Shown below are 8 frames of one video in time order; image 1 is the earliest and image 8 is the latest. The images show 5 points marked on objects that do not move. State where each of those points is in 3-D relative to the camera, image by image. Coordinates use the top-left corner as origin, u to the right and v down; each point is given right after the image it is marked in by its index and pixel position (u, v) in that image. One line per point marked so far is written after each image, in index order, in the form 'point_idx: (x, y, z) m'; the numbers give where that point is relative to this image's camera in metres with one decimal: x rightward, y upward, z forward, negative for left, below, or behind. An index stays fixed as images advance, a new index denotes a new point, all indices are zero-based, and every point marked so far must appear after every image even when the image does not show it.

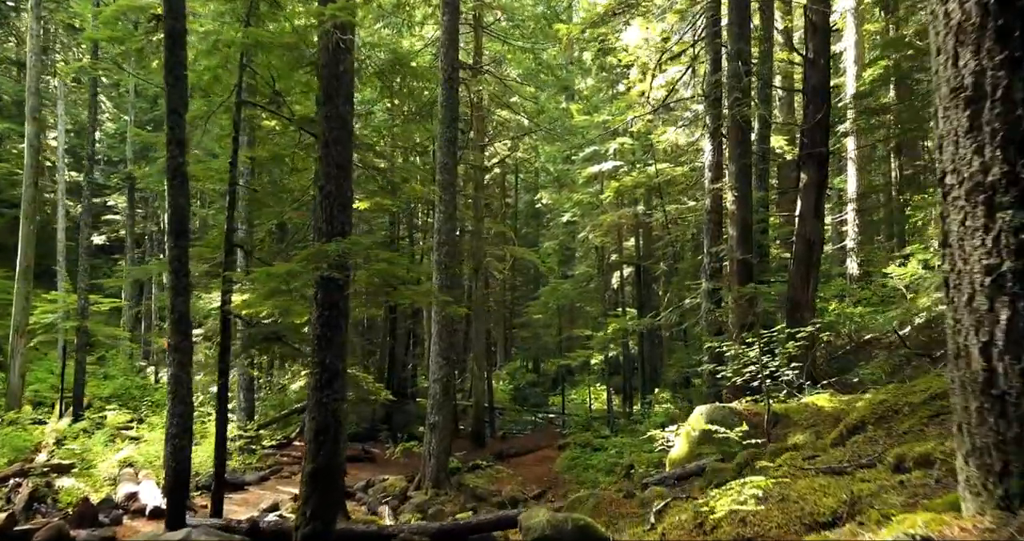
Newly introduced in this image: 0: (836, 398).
0: (+3.4, -1.3, +7.7) m
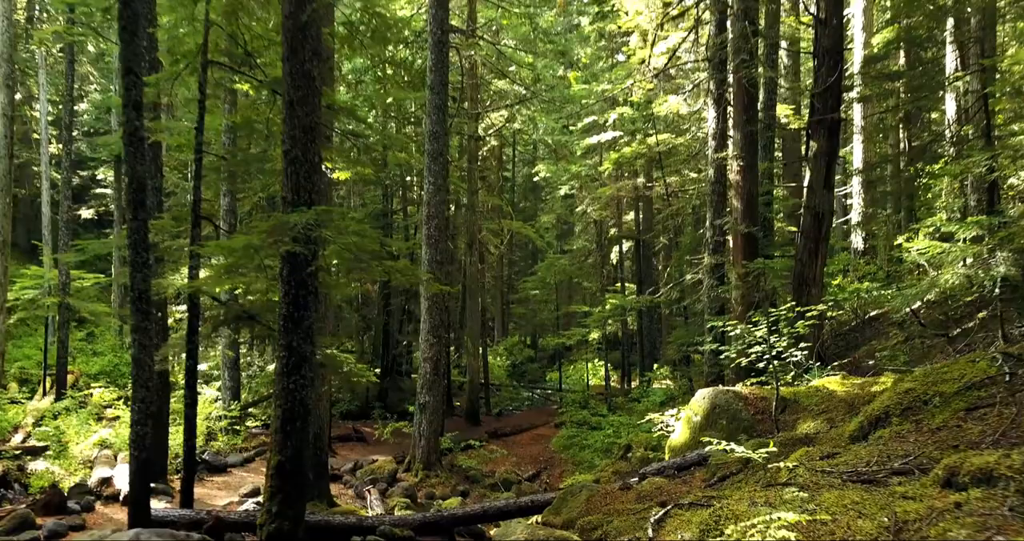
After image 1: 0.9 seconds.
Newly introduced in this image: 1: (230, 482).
0: (+3.3, -1.1, +7.2) m
1: (-4.3, -3.2, +11.3) m
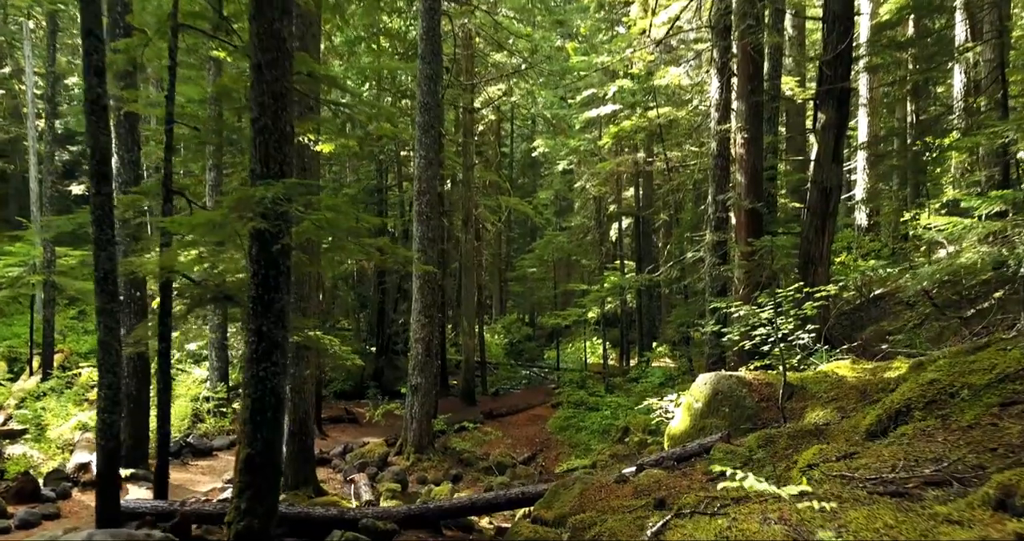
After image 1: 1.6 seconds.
0: (+3.2, -0.9, +6.7) m
1: (-4.4, -2.9, +10.9) m
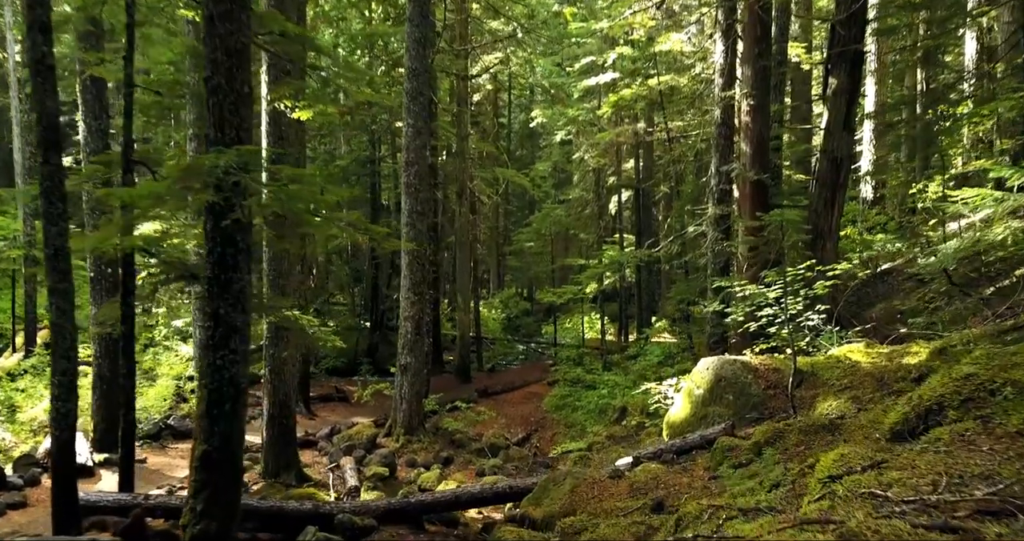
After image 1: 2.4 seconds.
0: (+3.1, -0.7, +6.3) m
1: (-4.5, -2.6, +10.5) m
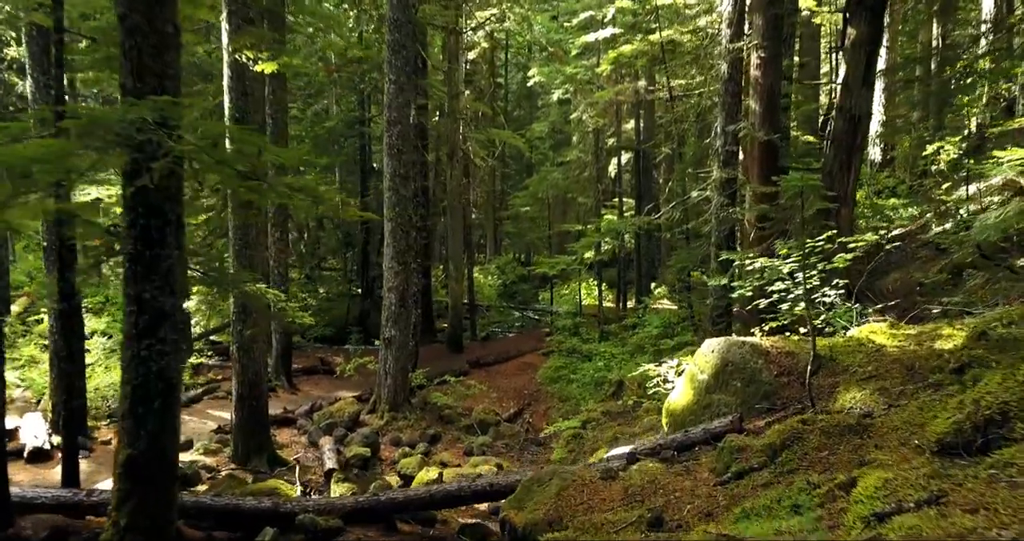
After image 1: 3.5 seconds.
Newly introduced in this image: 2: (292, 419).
0: (+2.9, -0.5, +5.6) m
1: (-4.7, -2.1, +9.9) m
2: (-3.2, -2.2, +10.8) m
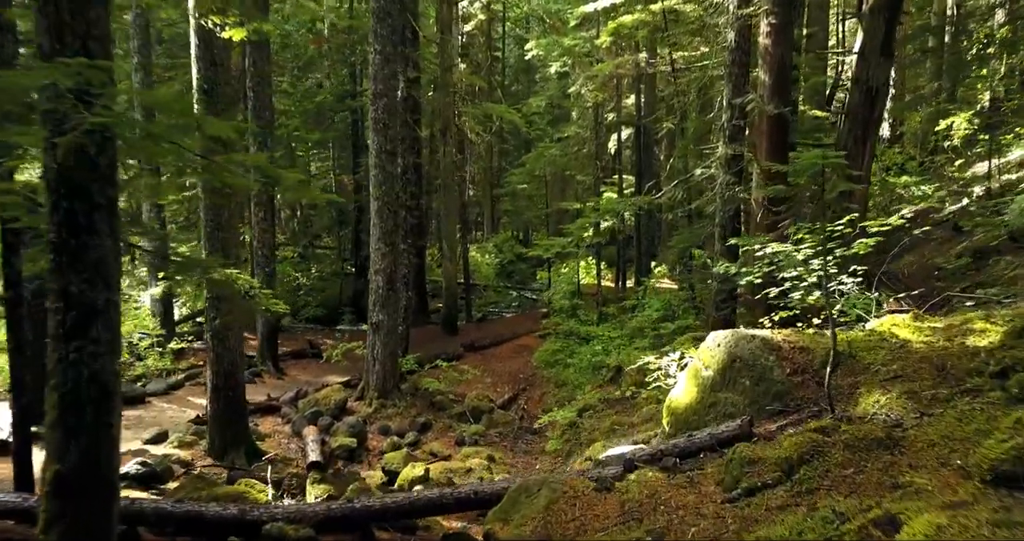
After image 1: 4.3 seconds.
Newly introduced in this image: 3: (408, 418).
0: (+2.8, -0.4, +5.1) m
1: (-4.7, -1.9, +9.5) m
2: (-3.3, -1.9, +10.3) m
3: (-1.5, -2.1, +10.4) m
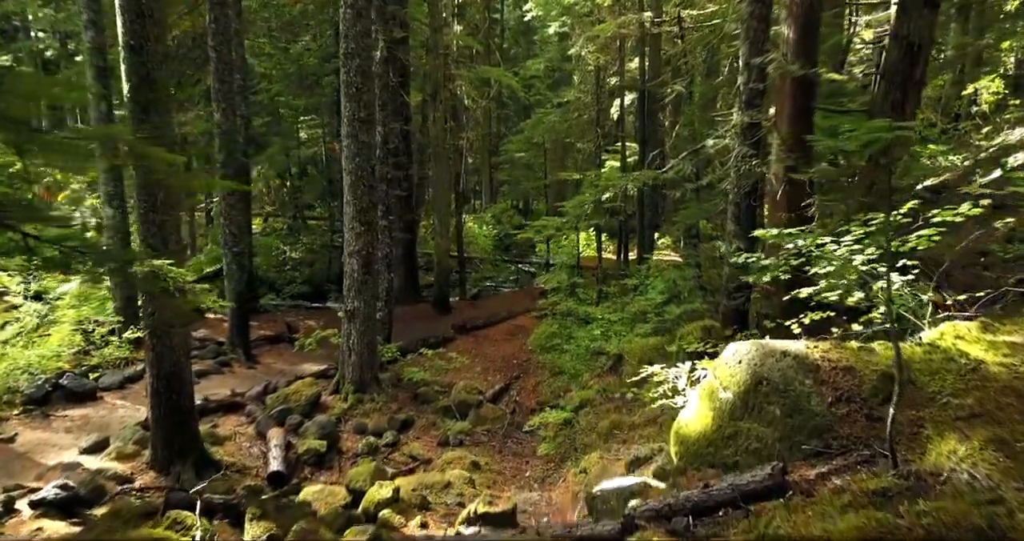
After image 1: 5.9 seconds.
0: (+2.7, -0.4, +4.1) m
1: (-4.9, -1.7, +8.6) m
2: (-3.4, -1.7, +9.4) m
3: (-1.6, -1.8, +9.4) m
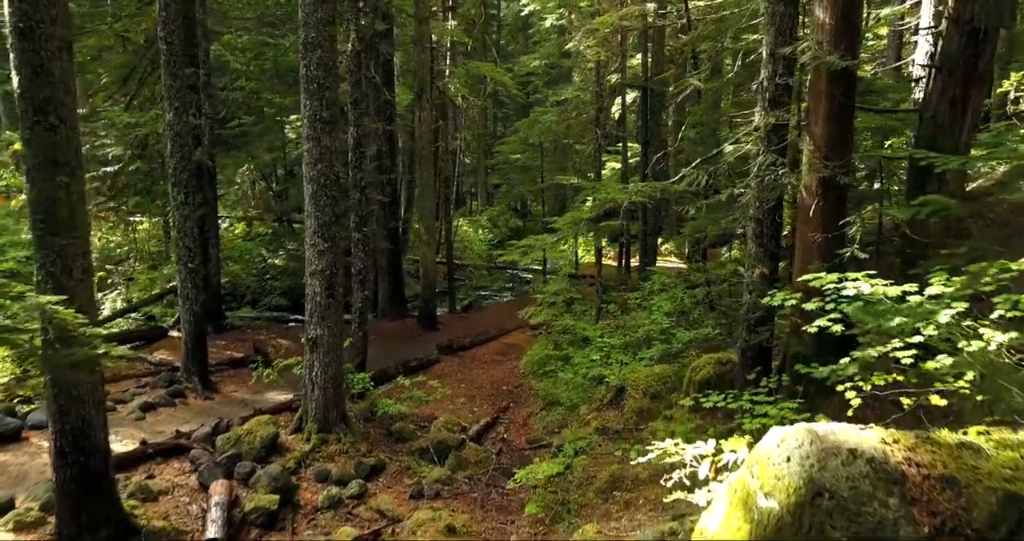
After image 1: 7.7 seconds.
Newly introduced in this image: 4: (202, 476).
0: (+2.5, -0.6, +2.9) m
1: (-5.1, -2.0, +7.4) m
2: (-3.6, -1.9, +8.2) m
3: (-1.8, -2.1, +8.2) m
4: (-3.1, -2.1, +7.4) m
